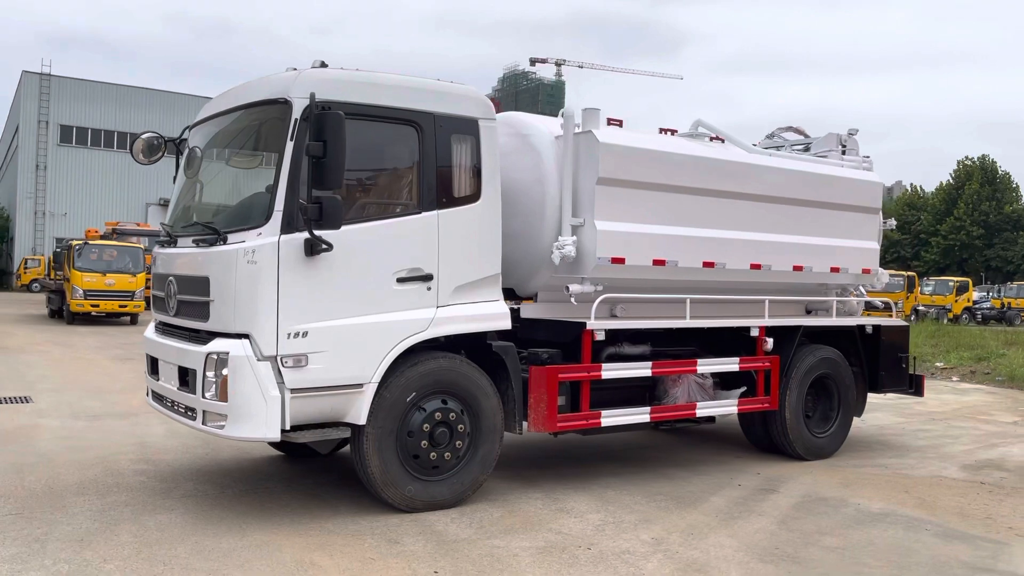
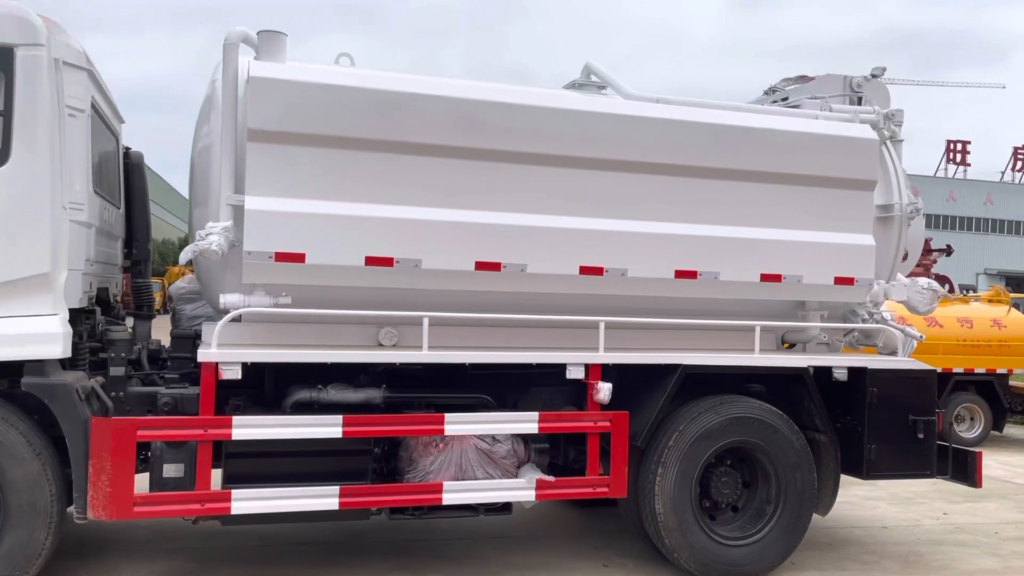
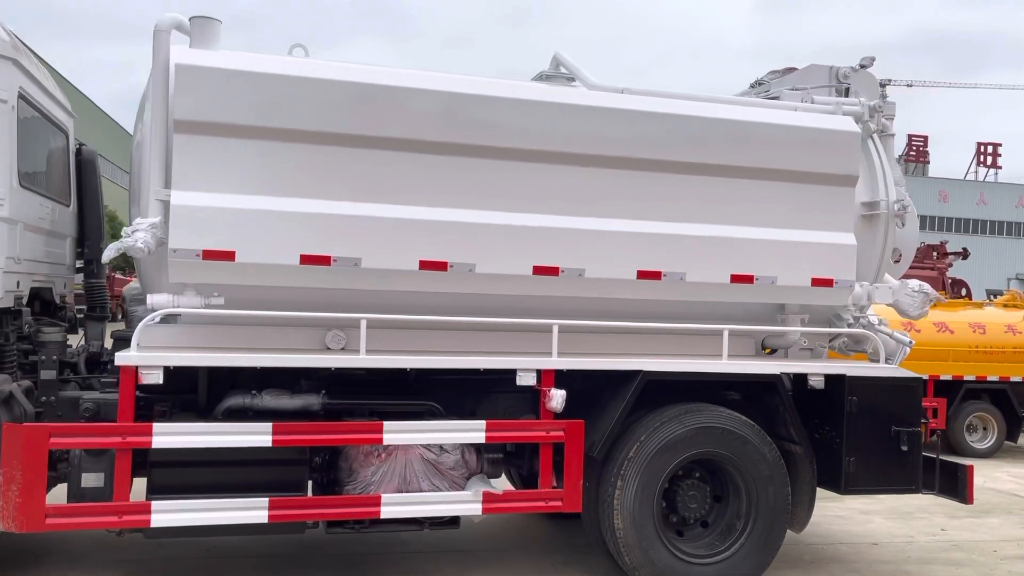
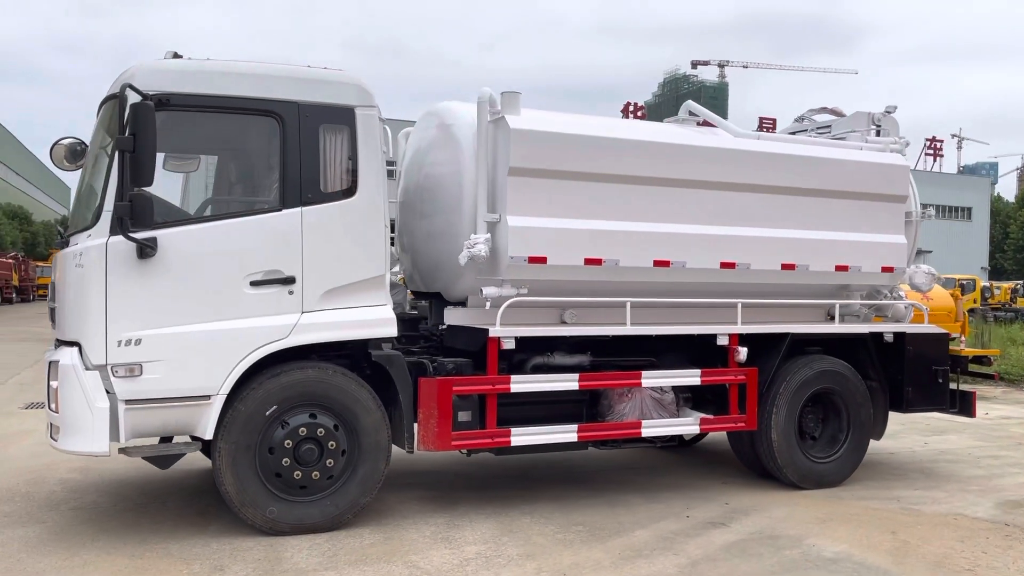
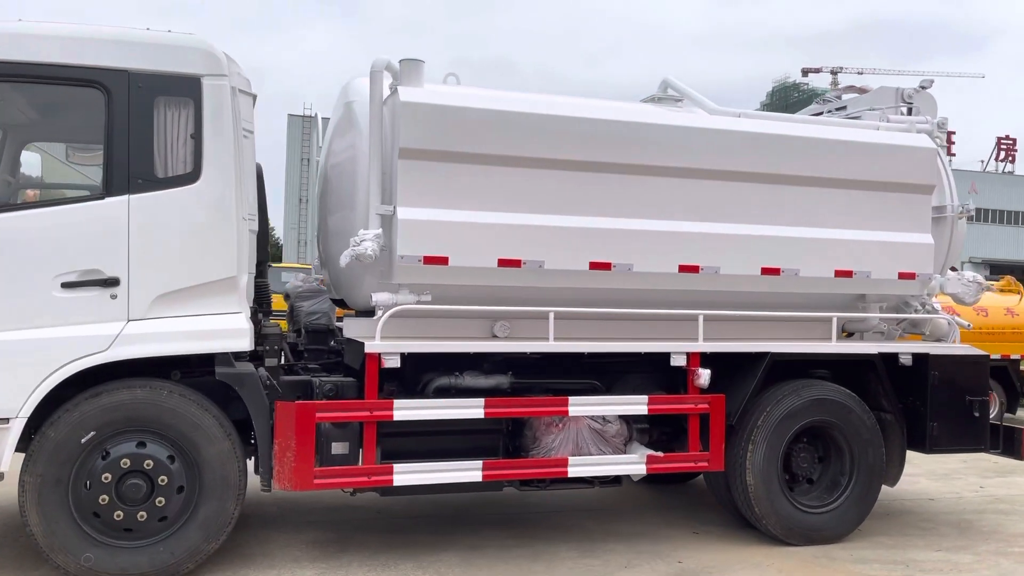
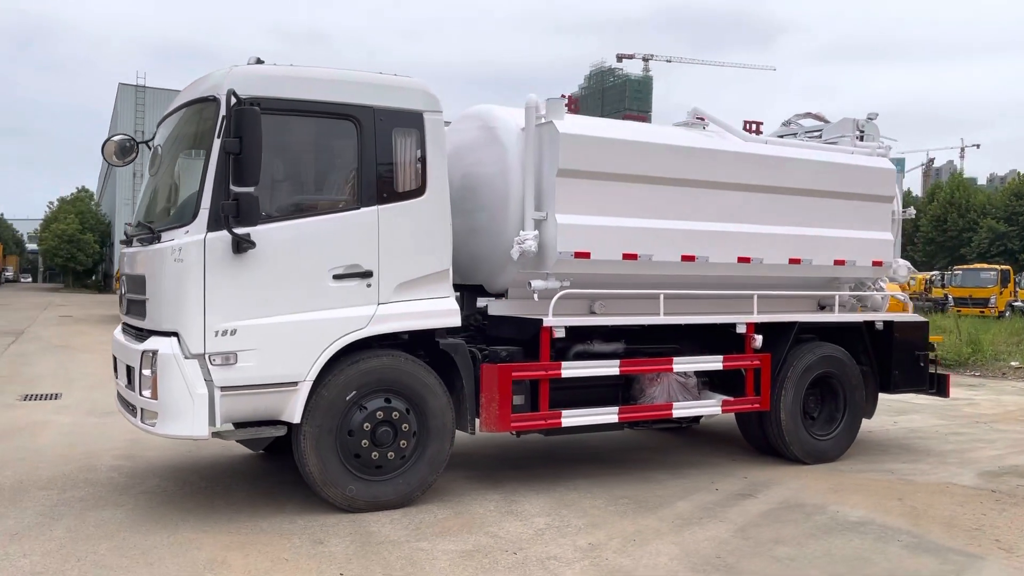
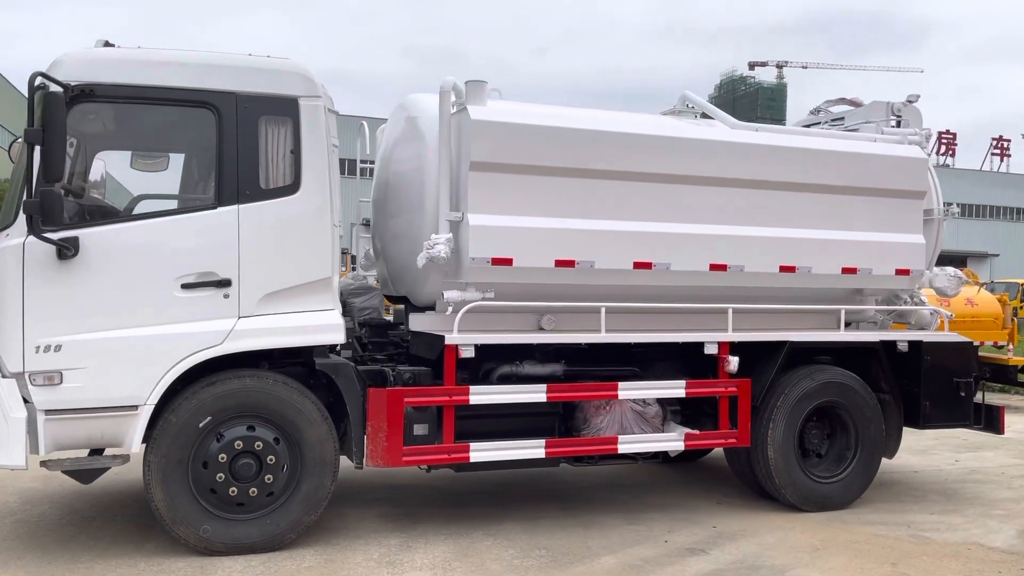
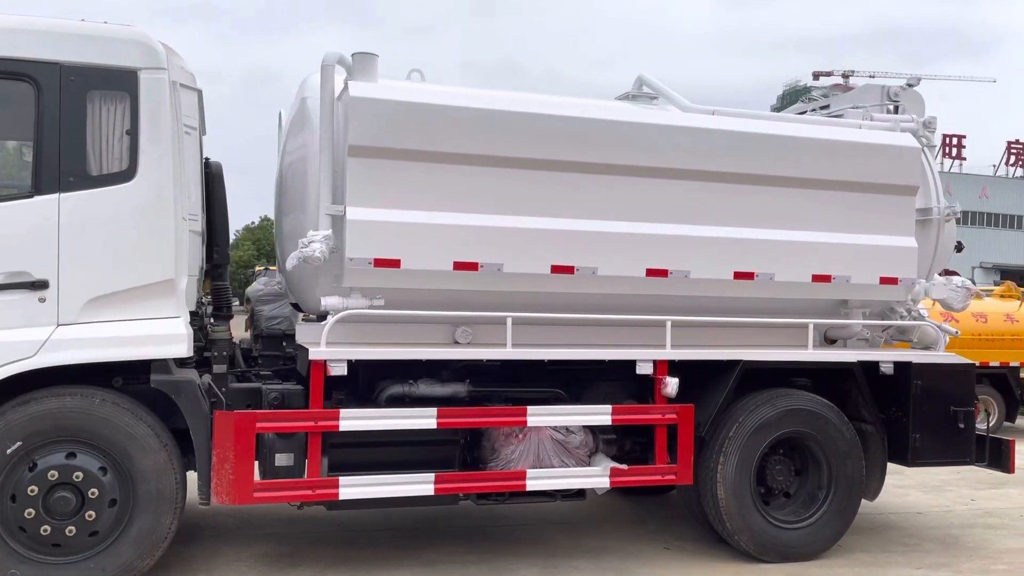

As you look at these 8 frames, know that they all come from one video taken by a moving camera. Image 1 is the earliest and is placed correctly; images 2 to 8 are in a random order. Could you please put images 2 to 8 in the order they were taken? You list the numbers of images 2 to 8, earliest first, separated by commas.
6, 4, 7, 5, 8, 2, 3
